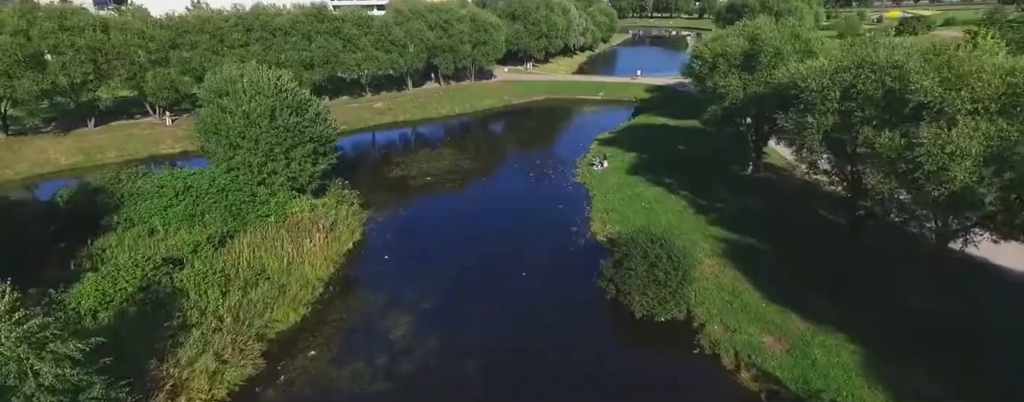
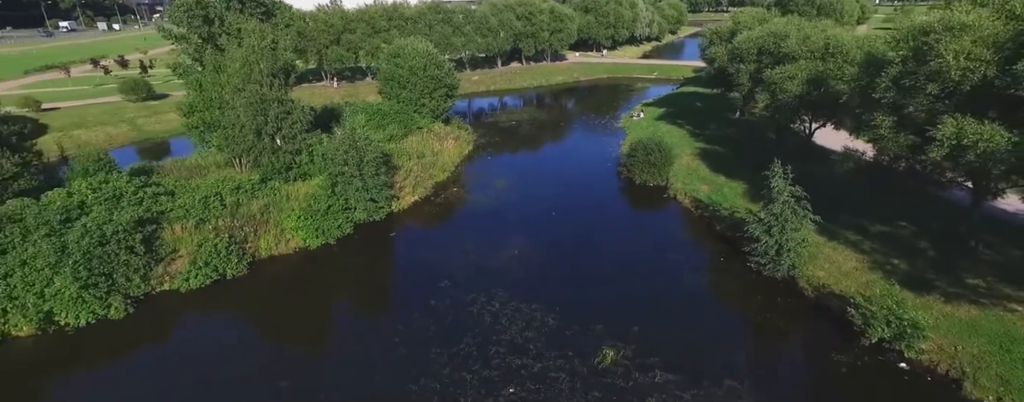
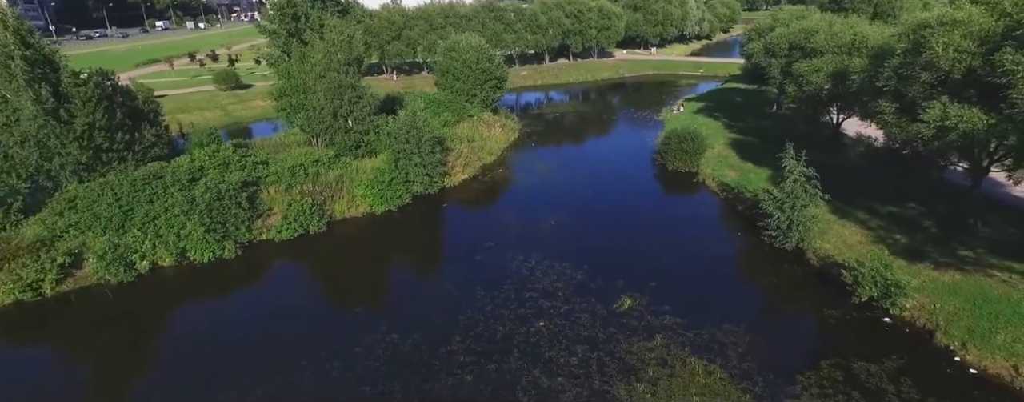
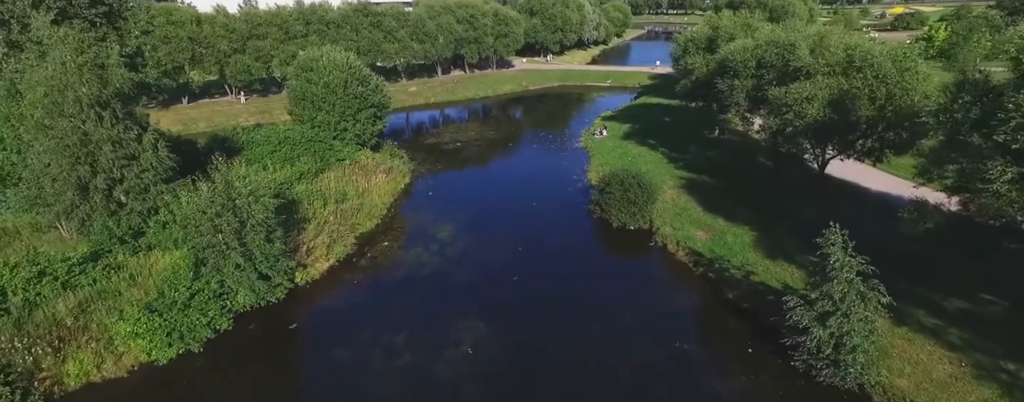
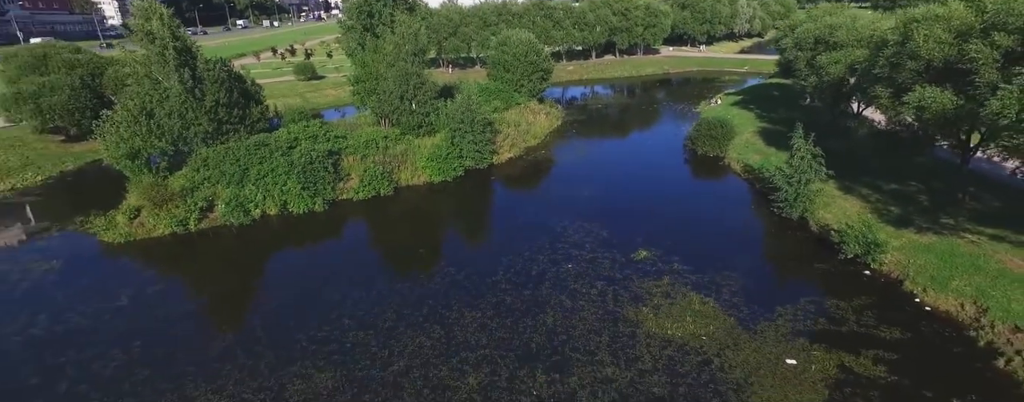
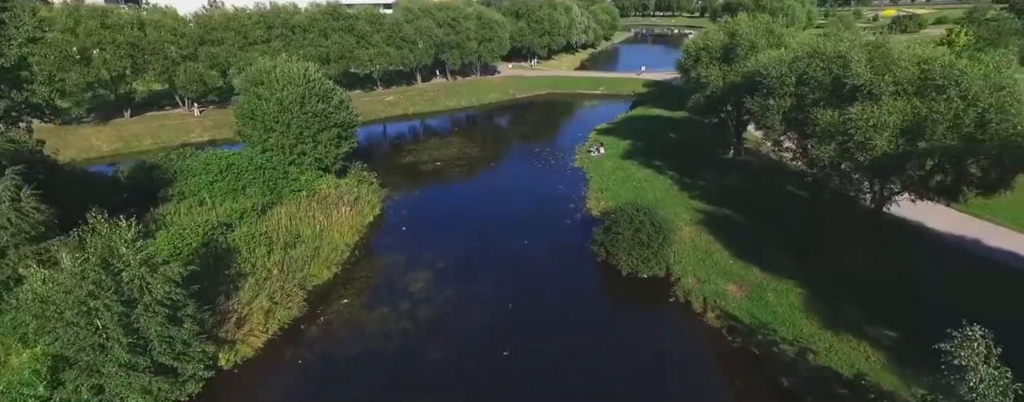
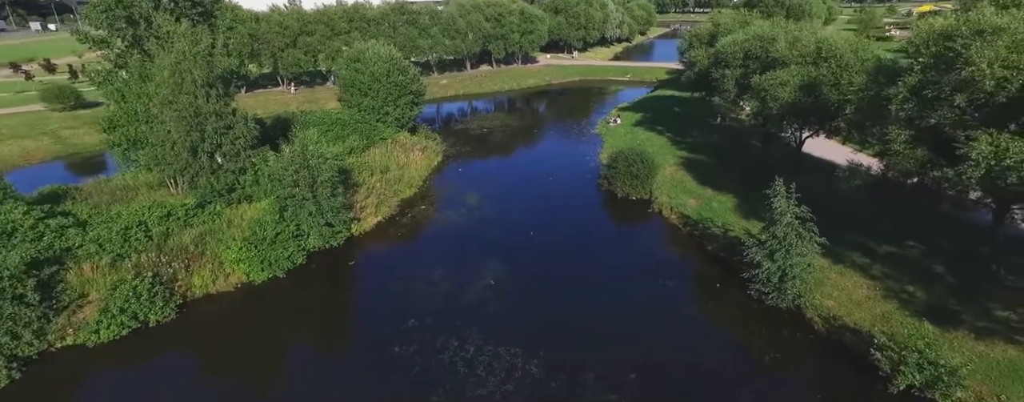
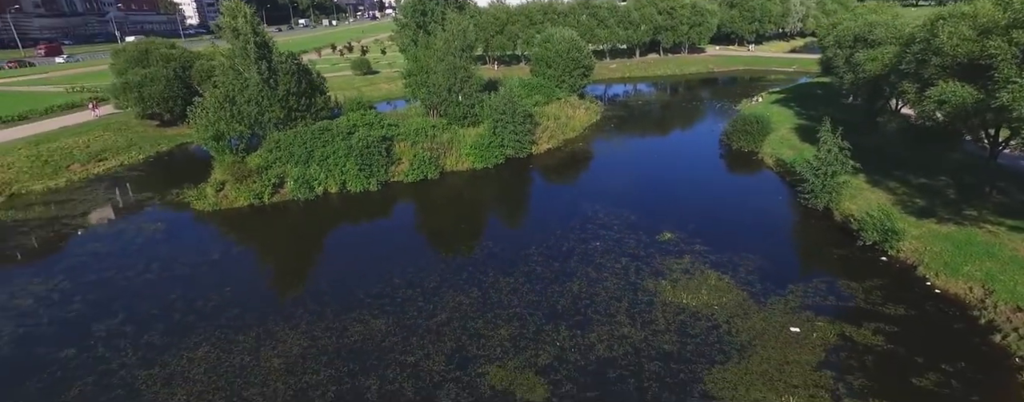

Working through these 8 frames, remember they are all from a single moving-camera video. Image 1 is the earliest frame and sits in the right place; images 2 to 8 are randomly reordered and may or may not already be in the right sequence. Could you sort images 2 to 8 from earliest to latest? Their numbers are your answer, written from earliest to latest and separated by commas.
6, 4, 7, 2, 3, 5, 8
